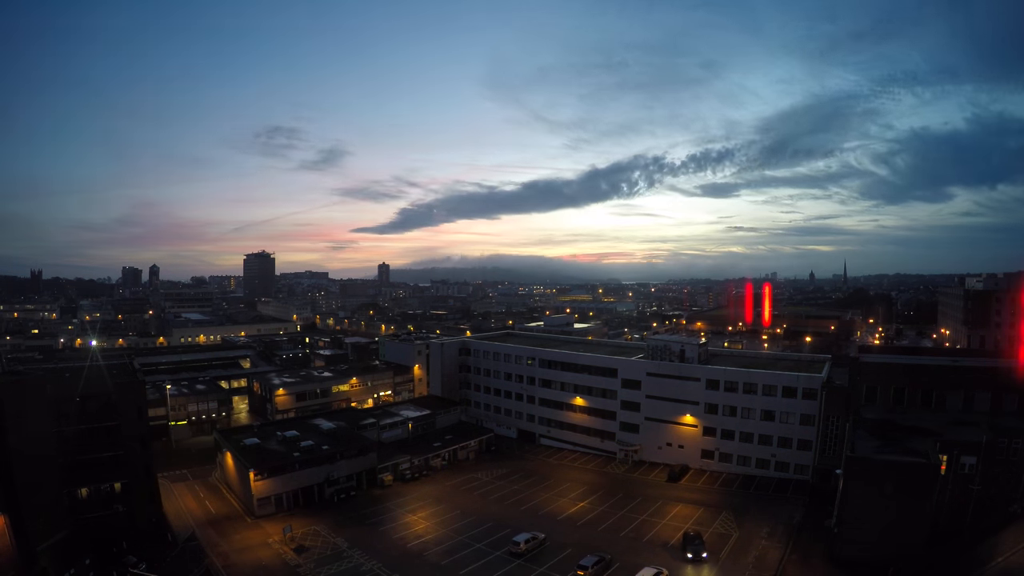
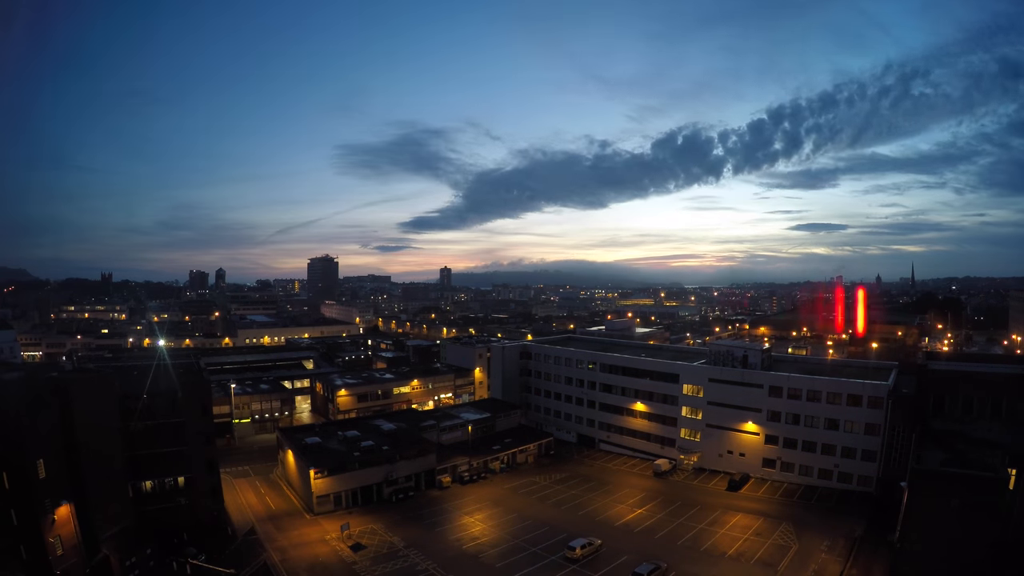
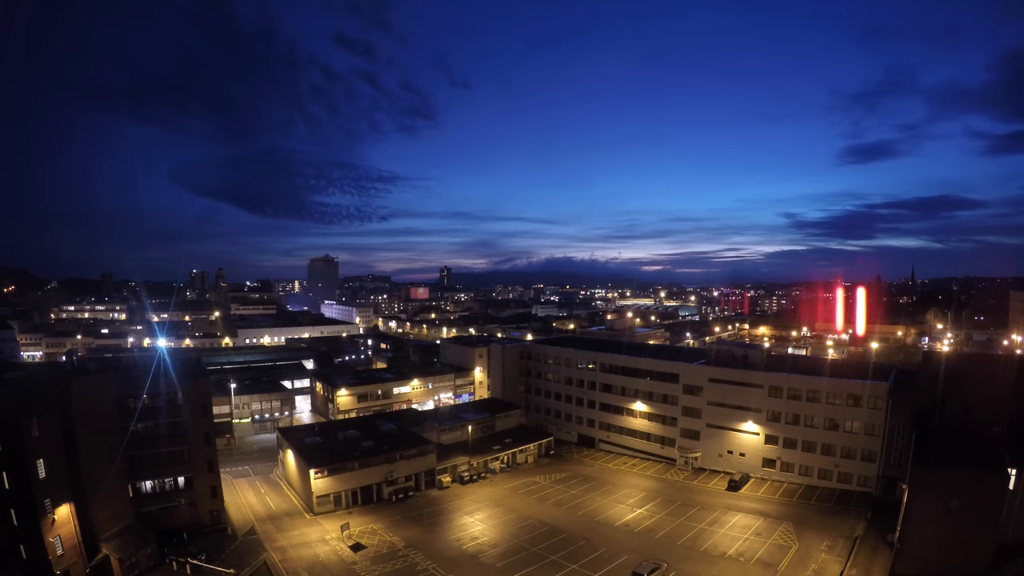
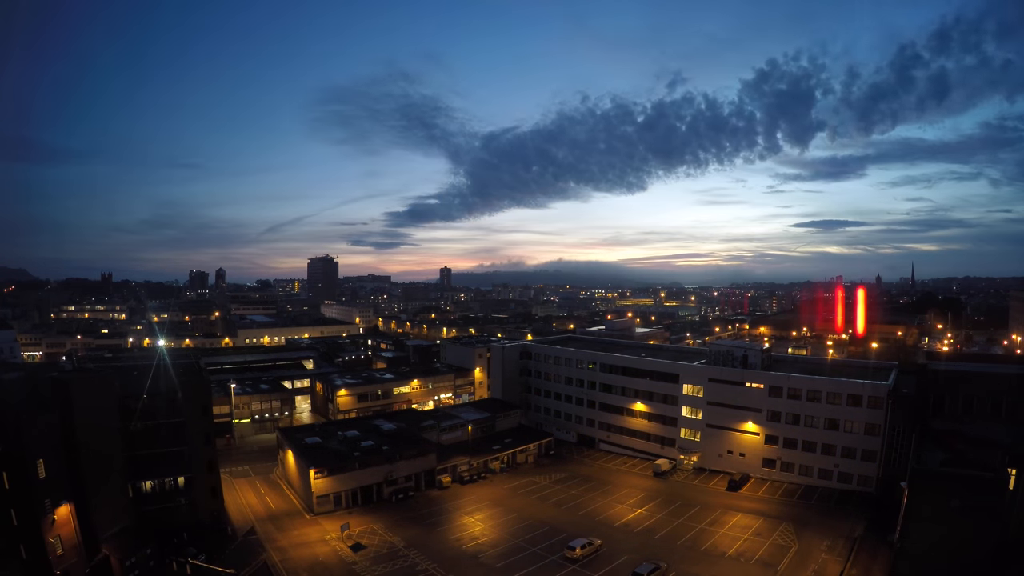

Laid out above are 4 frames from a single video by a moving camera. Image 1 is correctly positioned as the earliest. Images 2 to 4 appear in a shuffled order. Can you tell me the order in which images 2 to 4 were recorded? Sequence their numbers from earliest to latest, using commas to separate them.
2, 4, 3
